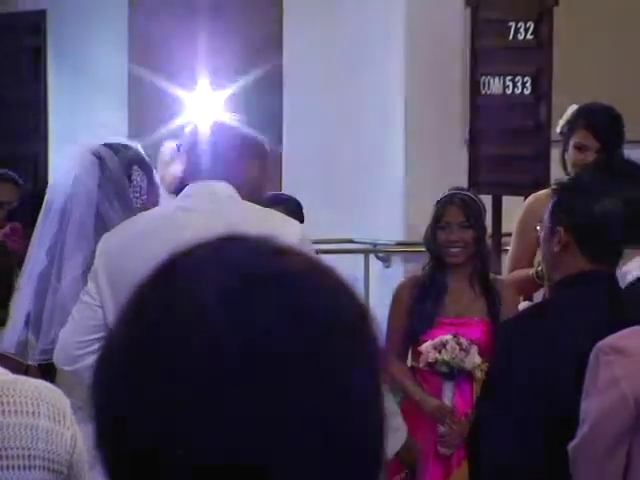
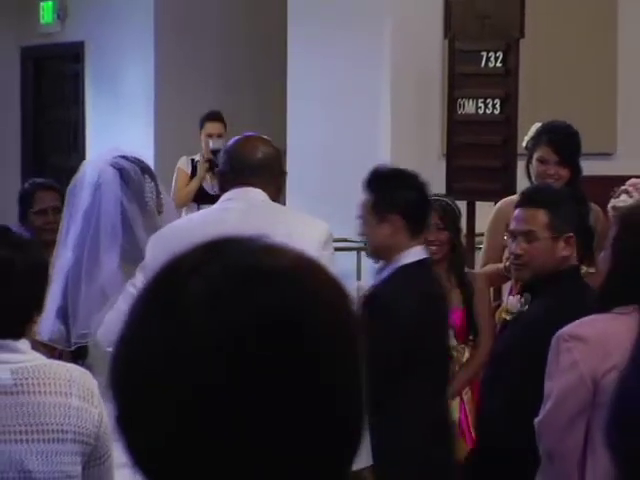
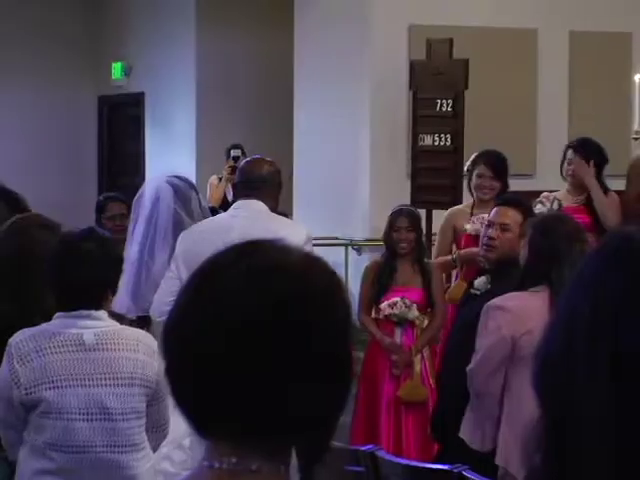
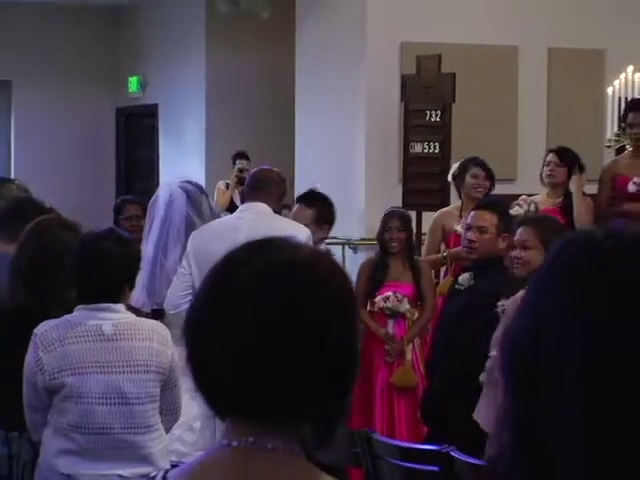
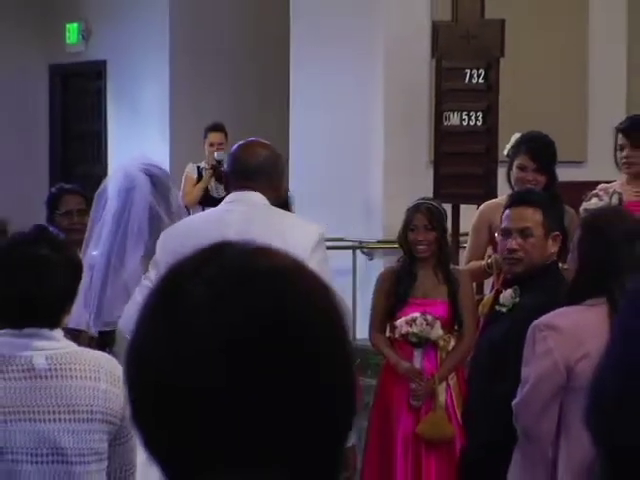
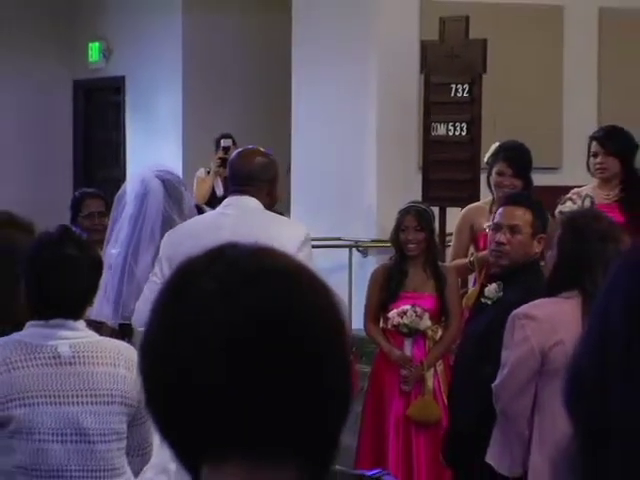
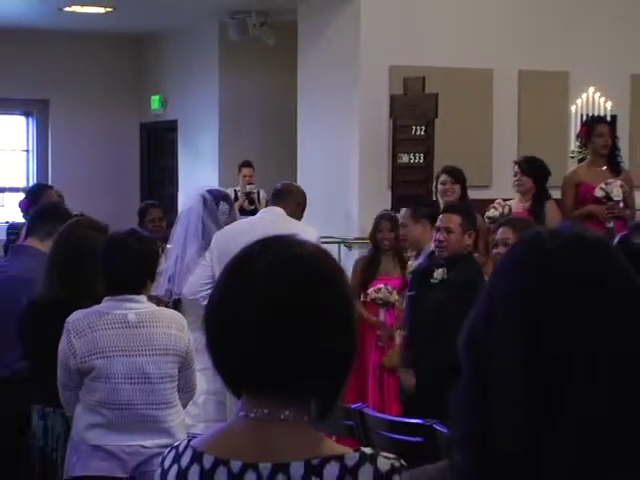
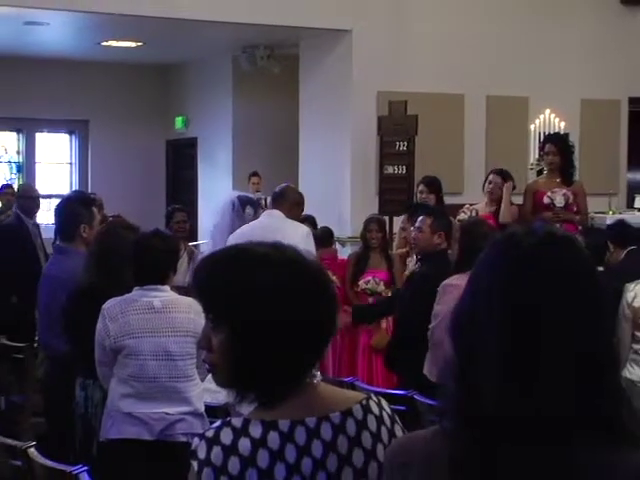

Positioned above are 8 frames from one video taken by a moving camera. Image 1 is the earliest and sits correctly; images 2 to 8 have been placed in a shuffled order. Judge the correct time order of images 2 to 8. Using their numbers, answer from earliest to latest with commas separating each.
2, 5, 6, 3, 4, 7, 8
